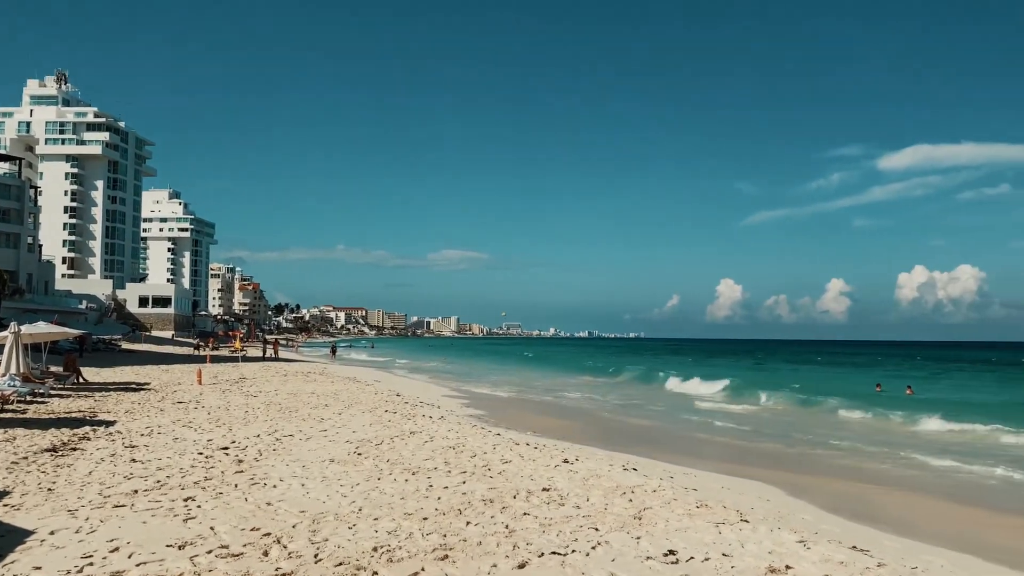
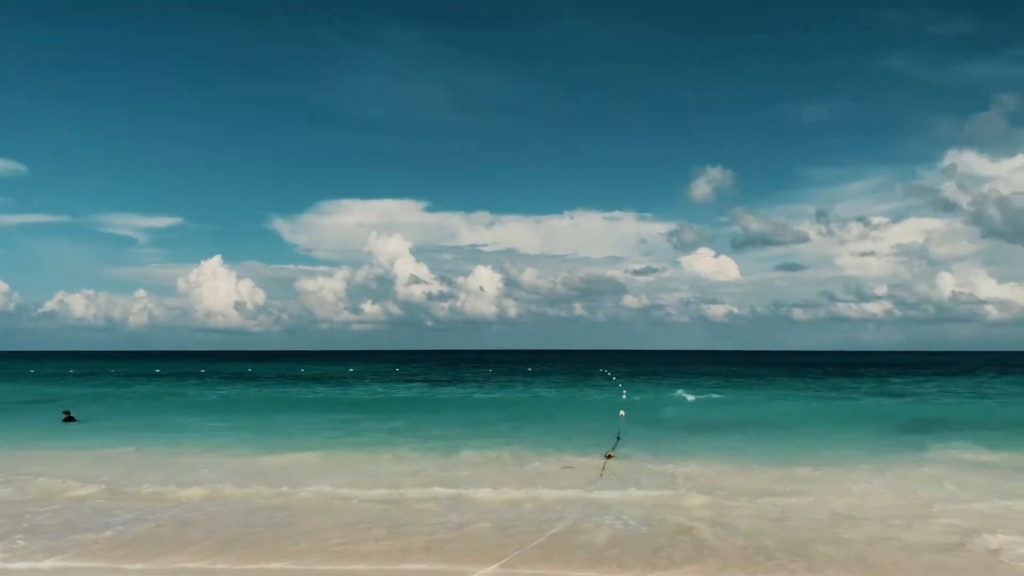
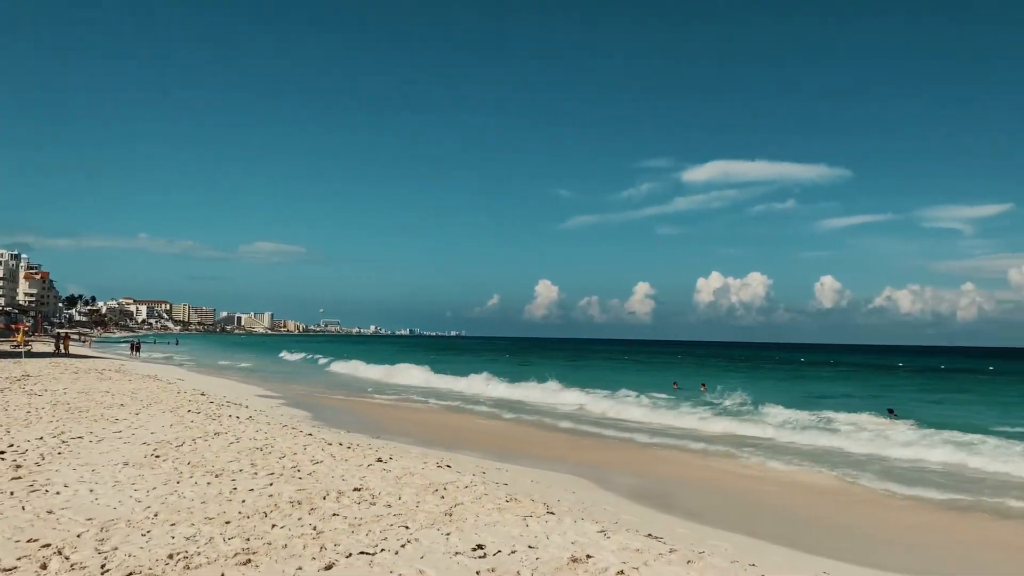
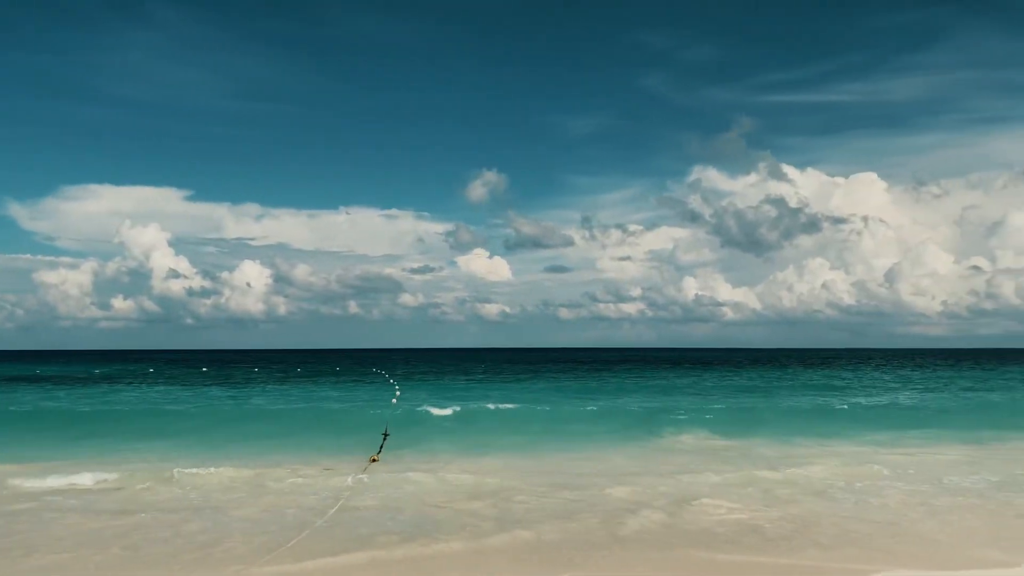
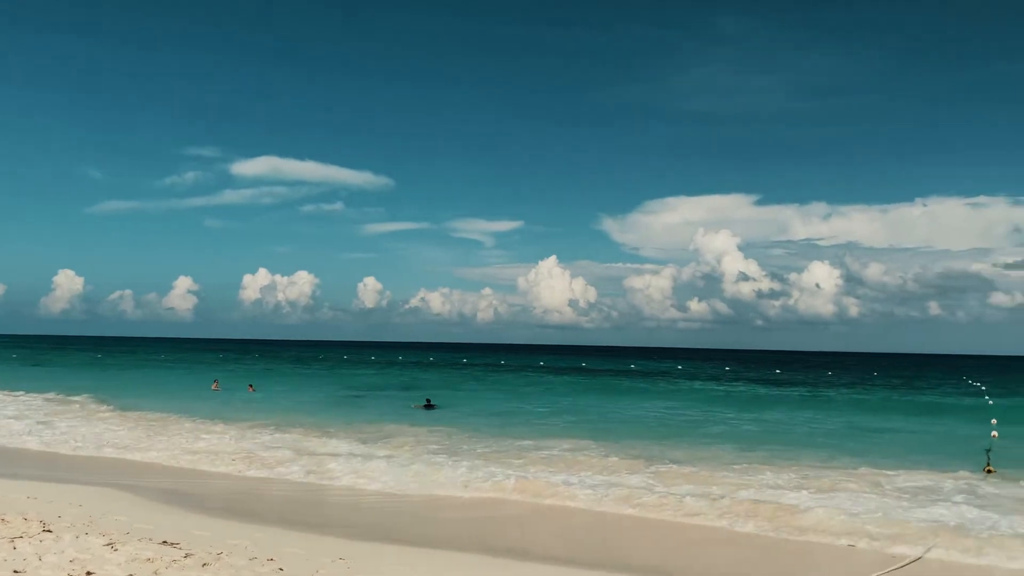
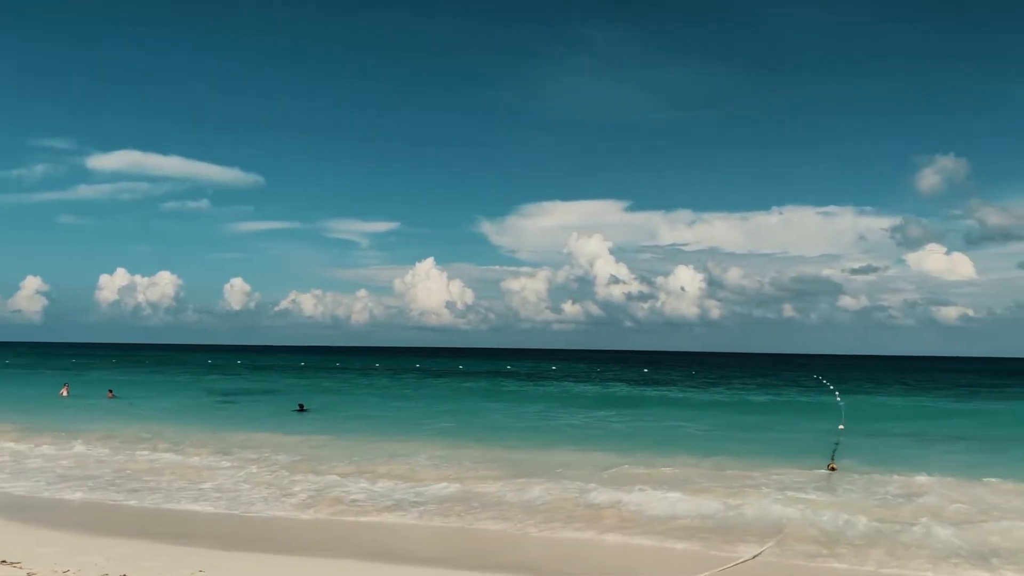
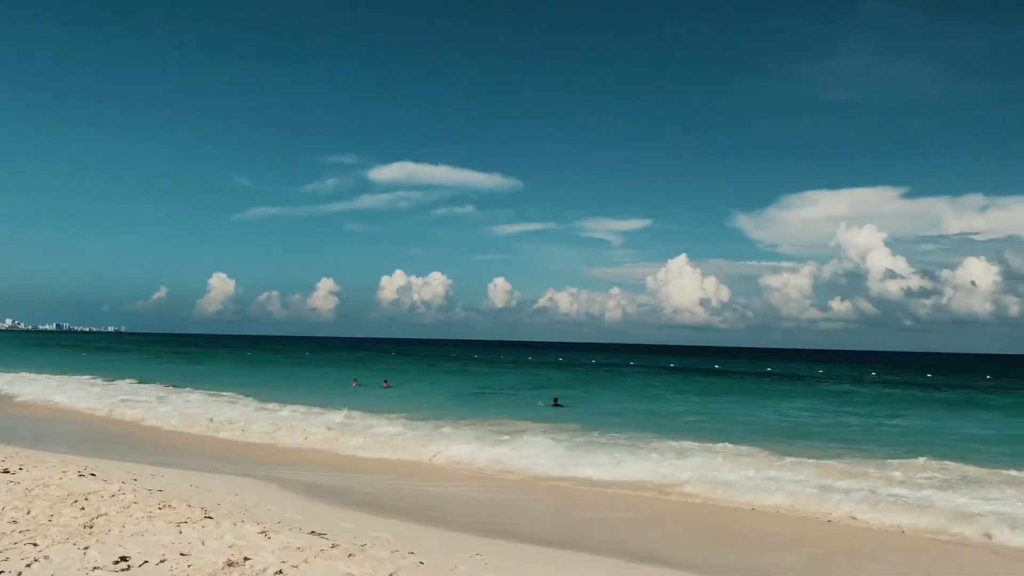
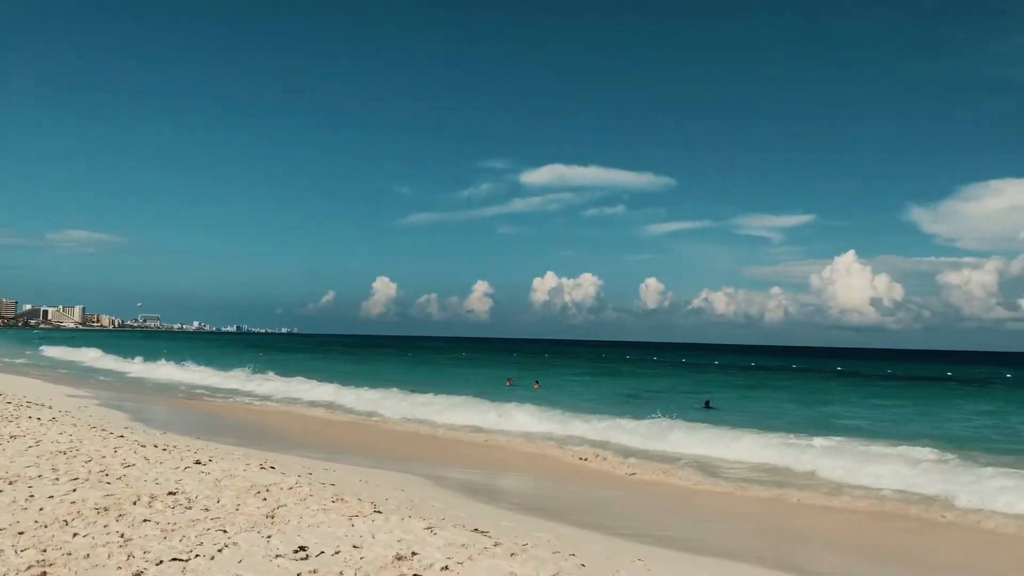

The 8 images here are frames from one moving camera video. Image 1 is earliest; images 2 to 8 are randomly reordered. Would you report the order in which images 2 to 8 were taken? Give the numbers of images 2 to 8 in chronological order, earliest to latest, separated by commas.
3, 8, 7, 5, 6, 2, 4
